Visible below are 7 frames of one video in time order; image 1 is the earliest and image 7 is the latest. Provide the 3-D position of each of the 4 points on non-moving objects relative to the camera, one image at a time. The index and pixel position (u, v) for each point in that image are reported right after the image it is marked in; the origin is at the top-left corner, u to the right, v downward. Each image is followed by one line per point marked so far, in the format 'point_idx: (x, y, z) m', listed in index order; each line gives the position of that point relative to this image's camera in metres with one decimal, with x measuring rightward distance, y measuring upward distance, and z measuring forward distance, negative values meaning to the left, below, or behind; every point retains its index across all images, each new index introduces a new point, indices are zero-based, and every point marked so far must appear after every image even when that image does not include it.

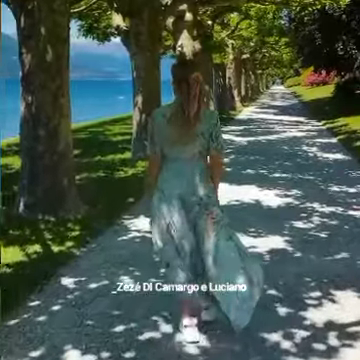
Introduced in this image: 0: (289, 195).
0: (+2.1, -0.3, +11.5) m
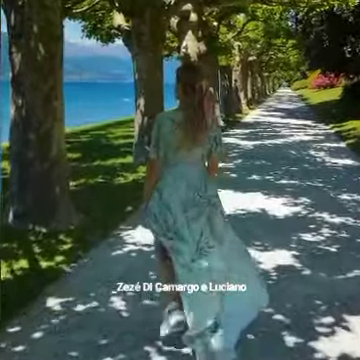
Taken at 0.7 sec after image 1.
0: (+2.1, -0.4, +10.9) m
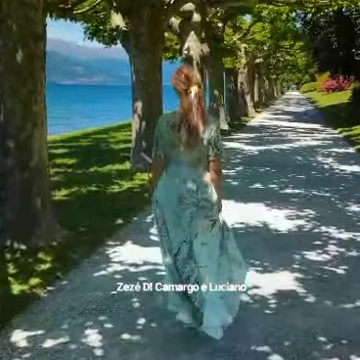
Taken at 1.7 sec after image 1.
0: (+2.1, -0.6, +10.1) m
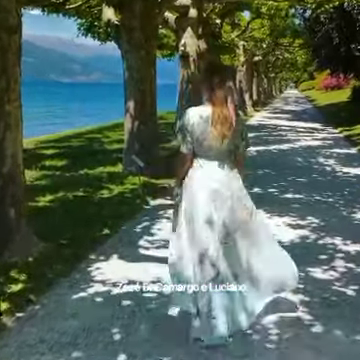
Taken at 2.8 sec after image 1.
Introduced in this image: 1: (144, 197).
0: (+2.0, -0.7, +9.3) m
1: (-0.7, -0.3, +11.2) m
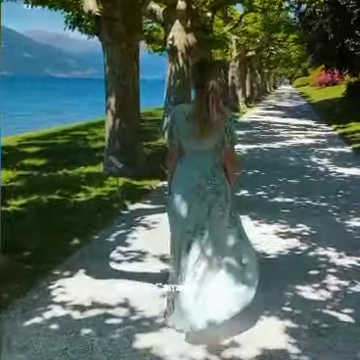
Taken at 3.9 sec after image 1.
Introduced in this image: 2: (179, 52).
0: (+1.6, -0.8, +8.5) m
1: (-1.0, -0.4, +10.4) m
2: (0.0, +4.0, +18.5) m
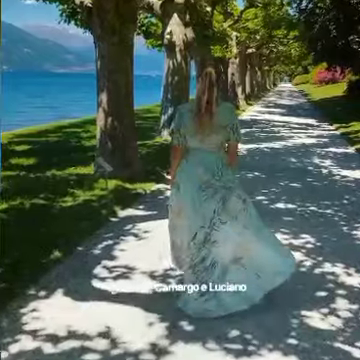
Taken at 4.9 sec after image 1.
0: (+1.6, -0.9, +7.8) m
1: (-1.1, -0.4, +9.6) m
2: (-0.1, +4.0, +17.7) m
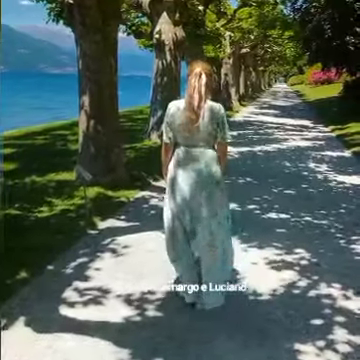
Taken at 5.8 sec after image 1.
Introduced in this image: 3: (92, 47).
0: (+1.3, -1.0, +7.1) m
1: (-1.3, -0.6, +8.9) m
2: (-0.4, +3.8, +17.0) m
3: (-1.7, +2.5, +11.3) m
